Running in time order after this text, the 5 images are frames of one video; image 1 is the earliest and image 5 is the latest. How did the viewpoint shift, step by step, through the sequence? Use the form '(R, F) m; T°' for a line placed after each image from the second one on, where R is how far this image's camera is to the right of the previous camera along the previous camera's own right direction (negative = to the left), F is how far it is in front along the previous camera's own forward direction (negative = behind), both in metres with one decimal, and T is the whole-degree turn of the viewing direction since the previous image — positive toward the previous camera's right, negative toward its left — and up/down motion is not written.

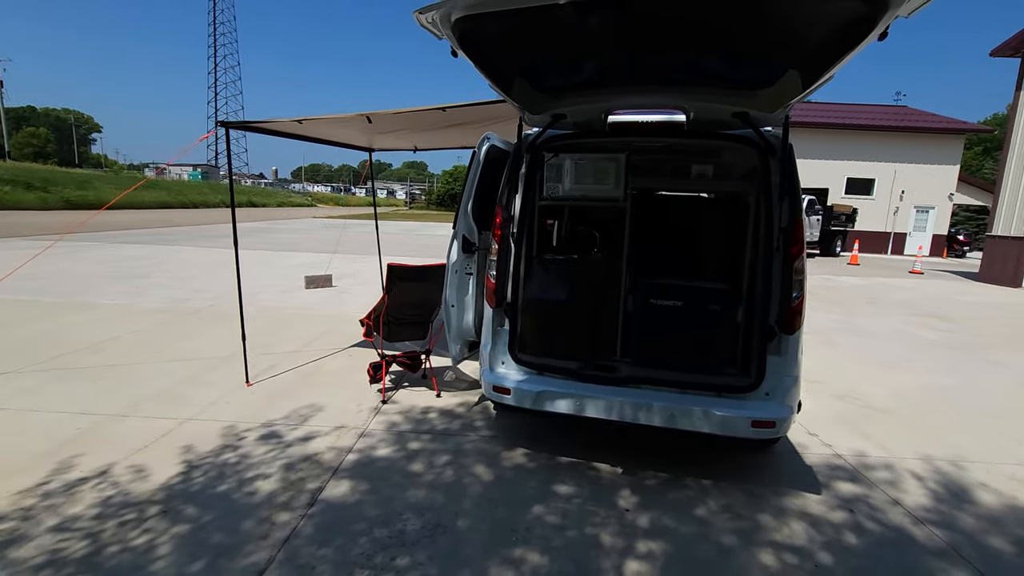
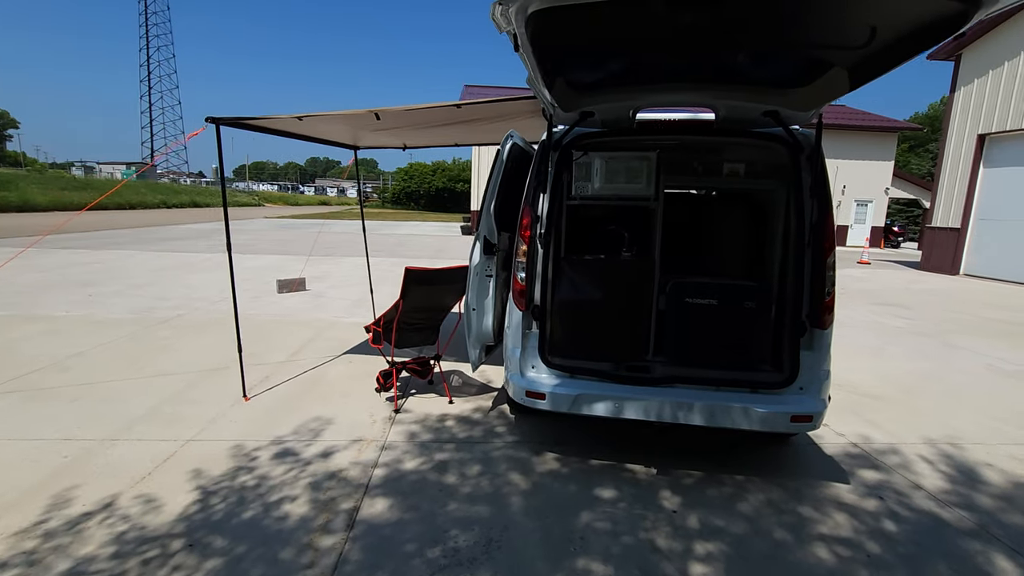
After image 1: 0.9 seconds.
(-0.4, +0.1) m; +5°
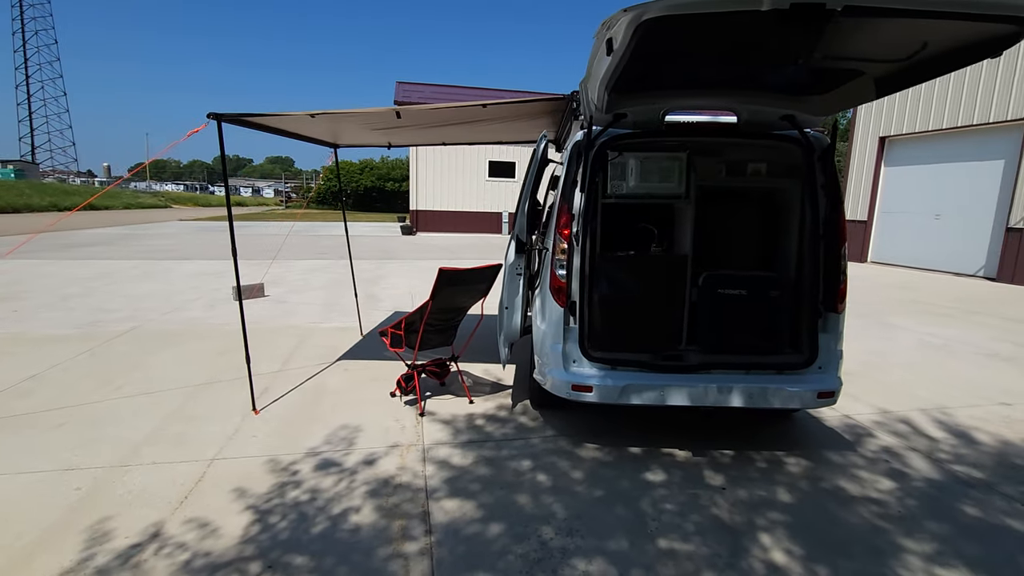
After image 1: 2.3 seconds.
(-0.7, 0.0) m; +8°
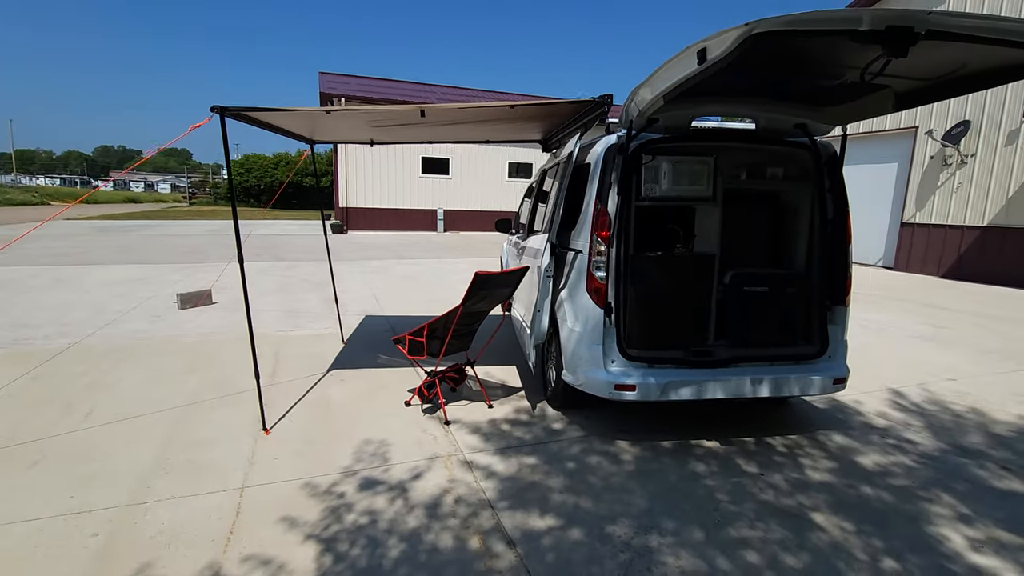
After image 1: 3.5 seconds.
(-0.7, +0.1) m; +9°
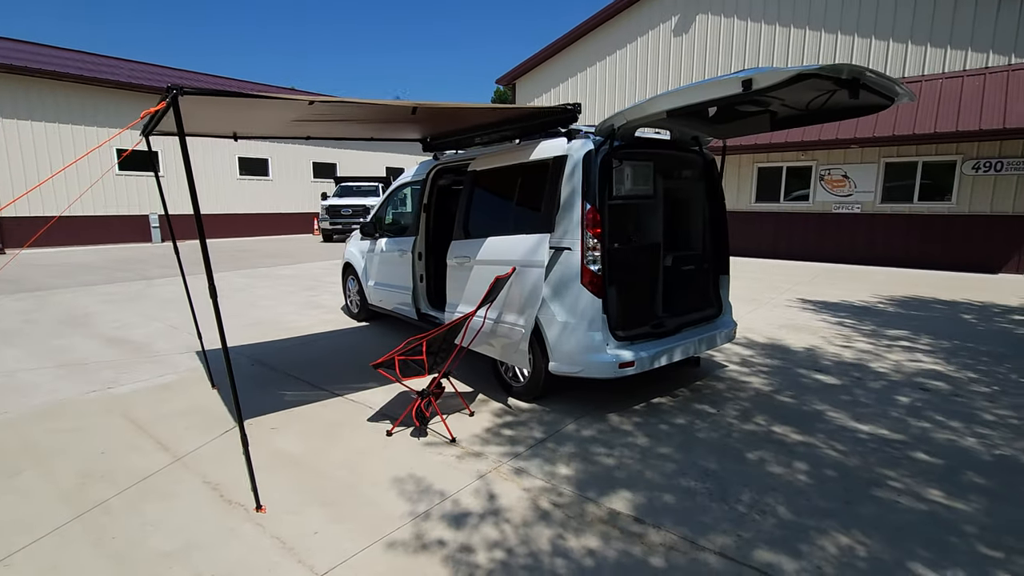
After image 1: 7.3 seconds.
(-1.7, +0.4) m; +30°
